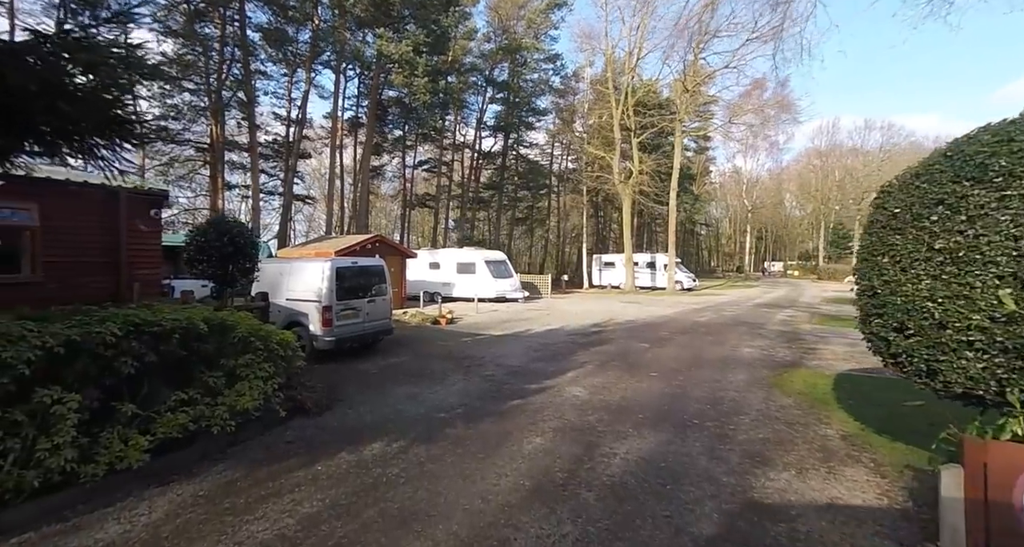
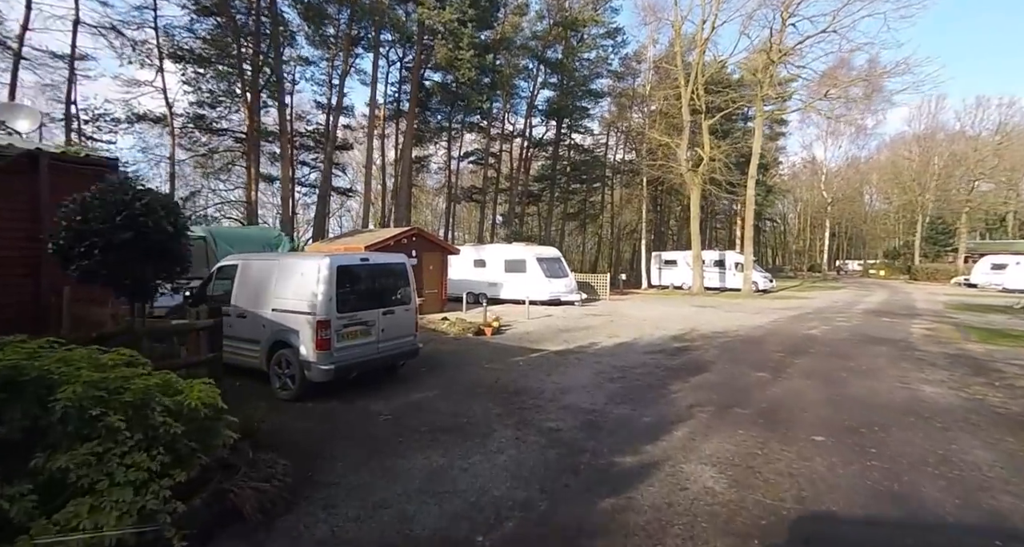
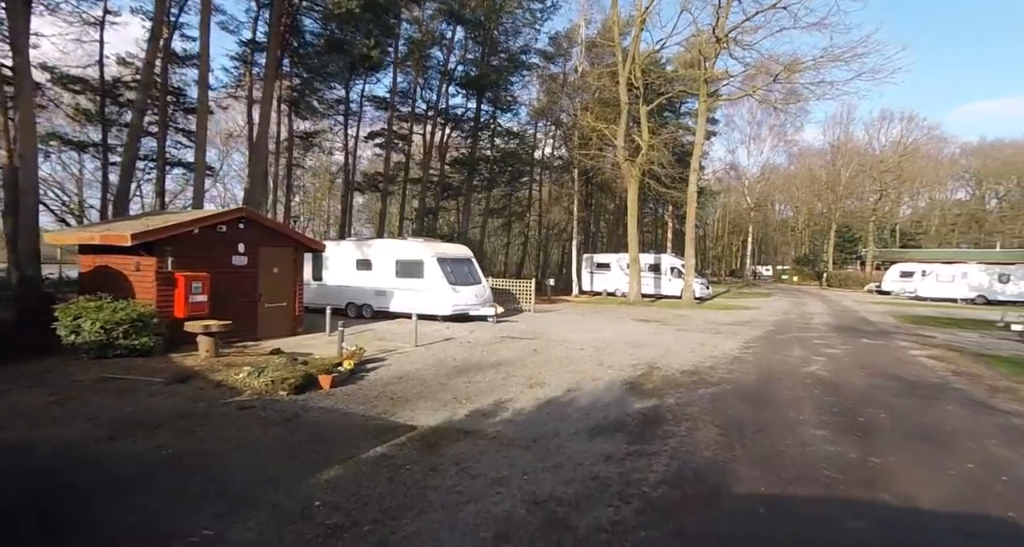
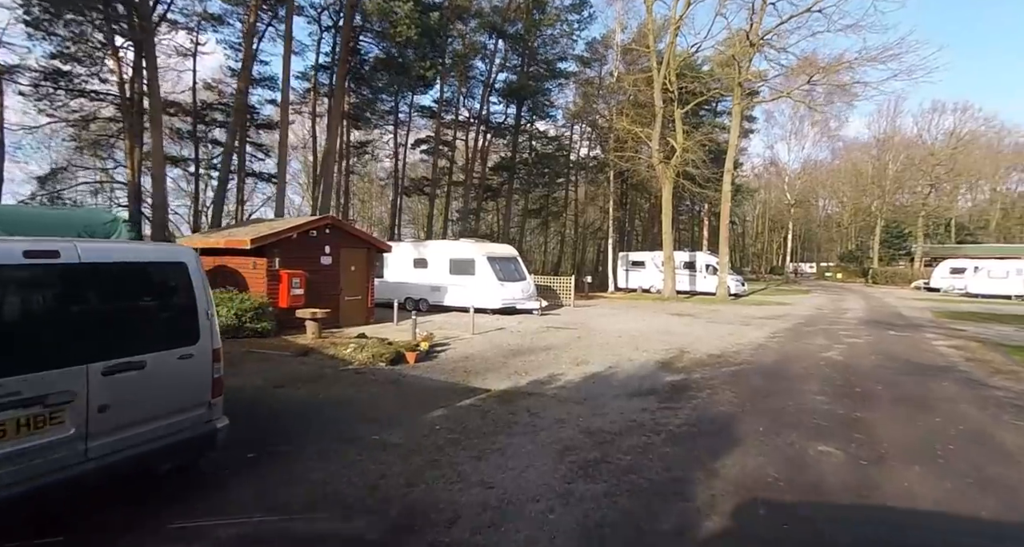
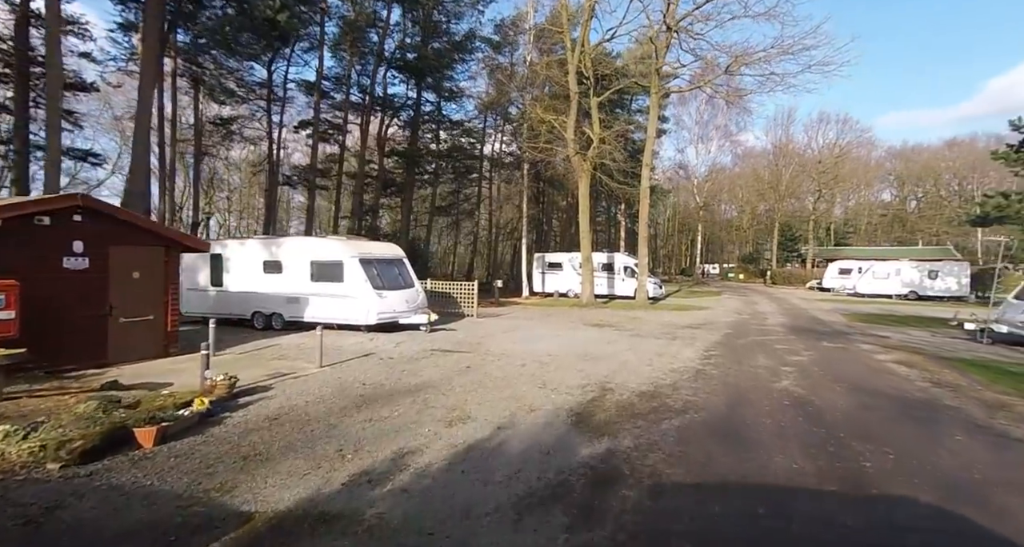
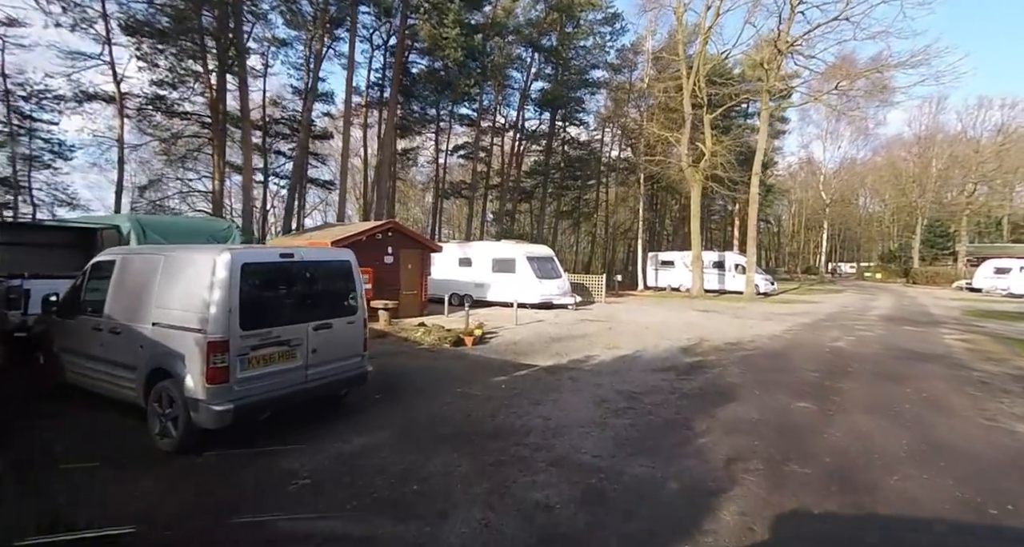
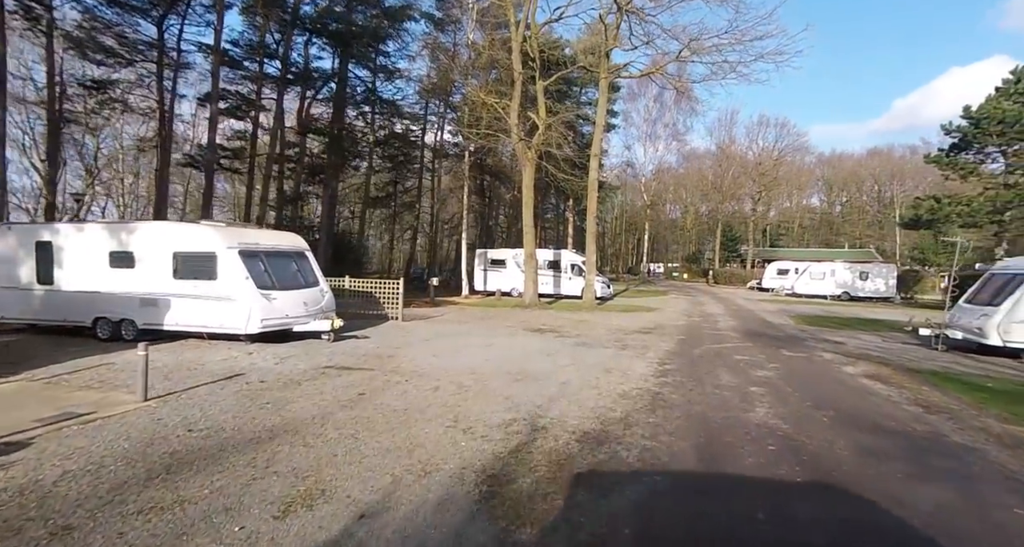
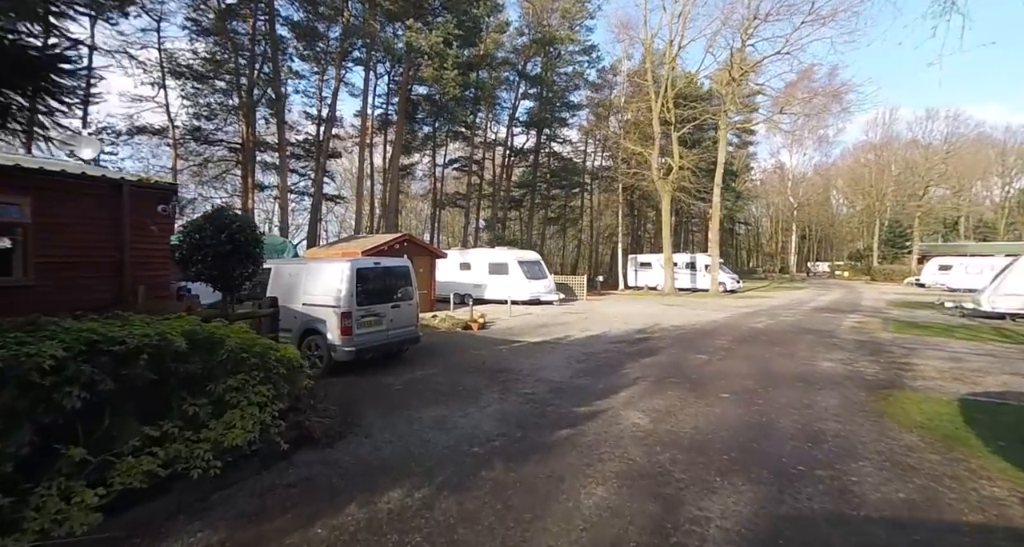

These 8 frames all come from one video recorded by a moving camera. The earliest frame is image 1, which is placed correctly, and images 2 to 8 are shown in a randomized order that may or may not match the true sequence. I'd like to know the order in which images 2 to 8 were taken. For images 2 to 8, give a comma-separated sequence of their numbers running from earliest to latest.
8, 2, 6, 4, 3, 5, 7
